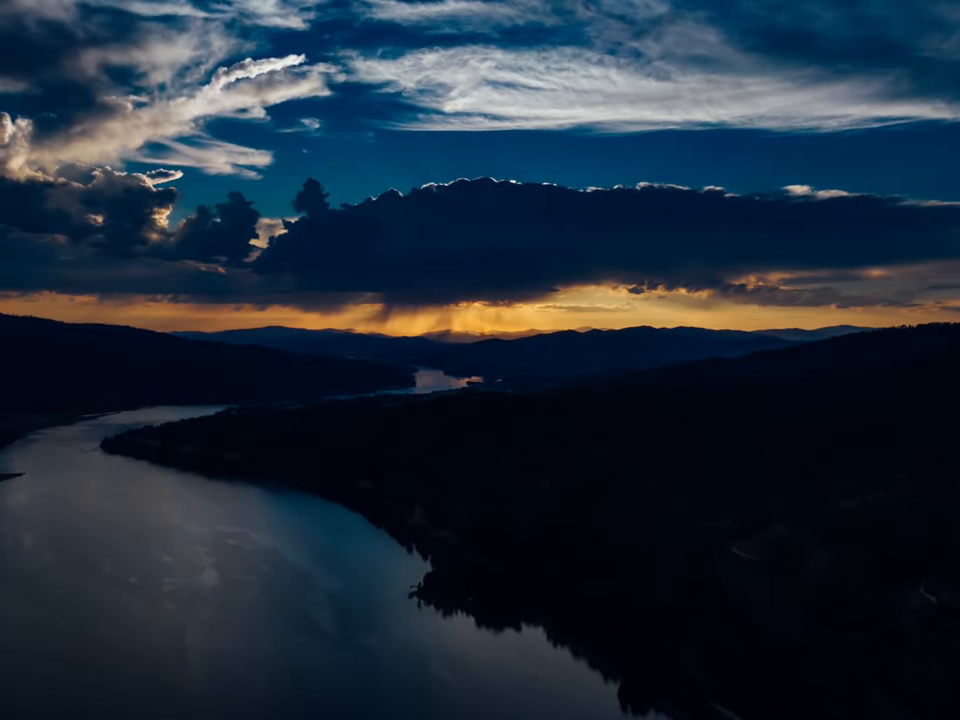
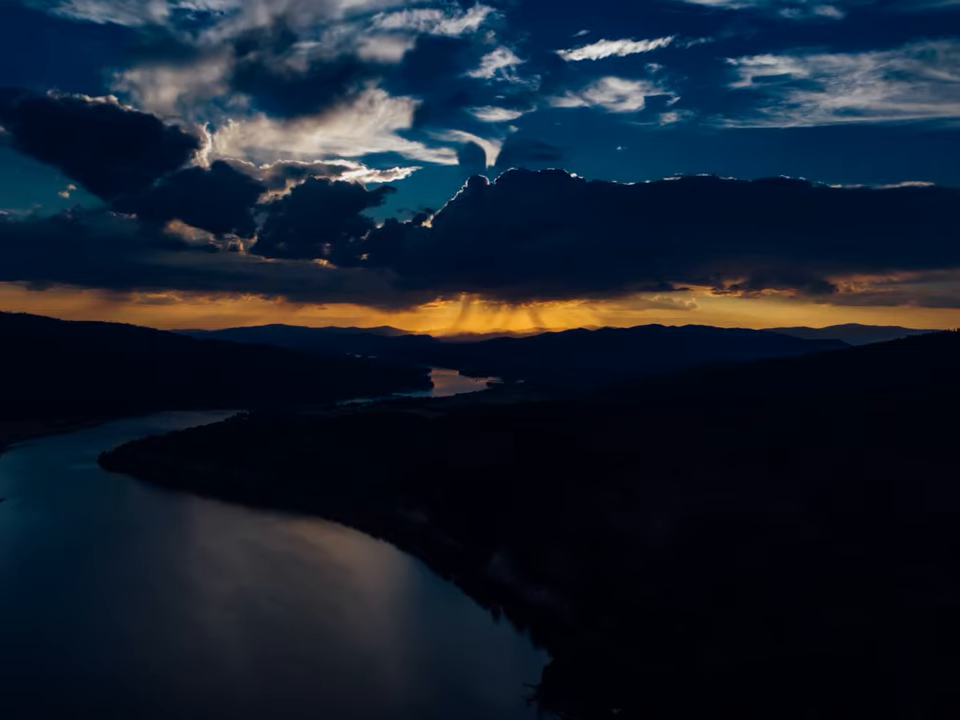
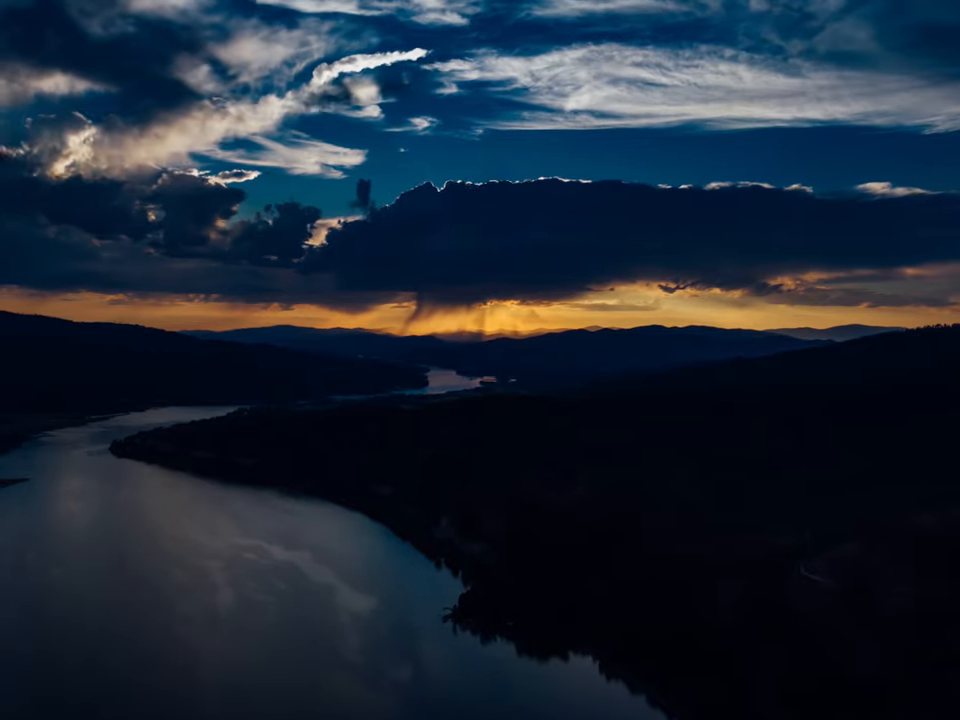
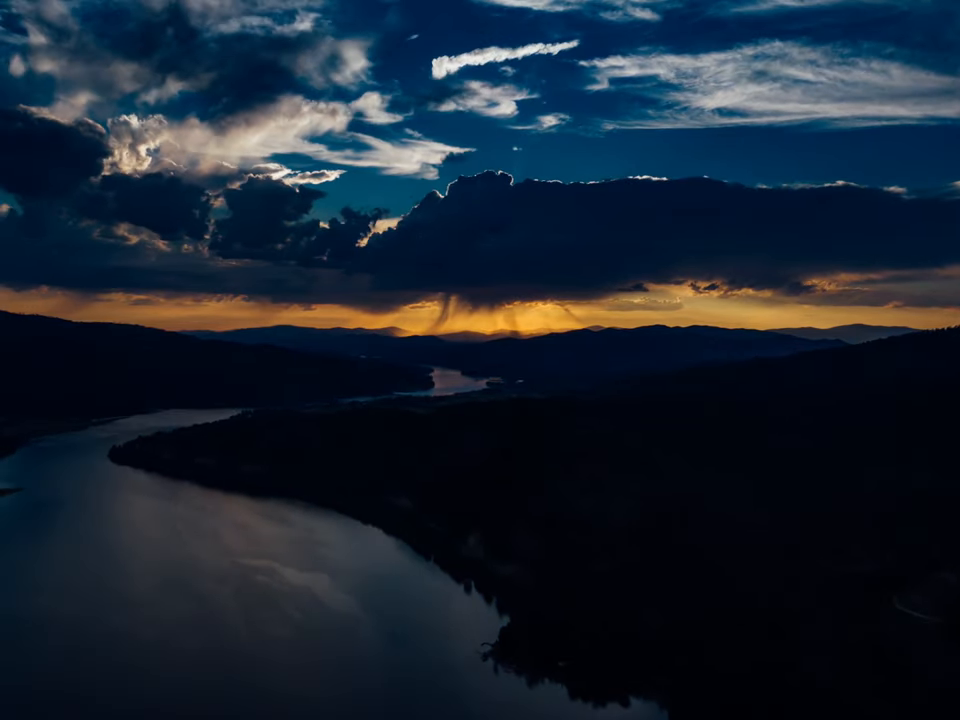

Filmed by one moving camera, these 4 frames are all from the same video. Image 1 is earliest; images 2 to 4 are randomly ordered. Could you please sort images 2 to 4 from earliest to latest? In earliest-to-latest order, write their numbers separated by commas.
3, 4, 2
